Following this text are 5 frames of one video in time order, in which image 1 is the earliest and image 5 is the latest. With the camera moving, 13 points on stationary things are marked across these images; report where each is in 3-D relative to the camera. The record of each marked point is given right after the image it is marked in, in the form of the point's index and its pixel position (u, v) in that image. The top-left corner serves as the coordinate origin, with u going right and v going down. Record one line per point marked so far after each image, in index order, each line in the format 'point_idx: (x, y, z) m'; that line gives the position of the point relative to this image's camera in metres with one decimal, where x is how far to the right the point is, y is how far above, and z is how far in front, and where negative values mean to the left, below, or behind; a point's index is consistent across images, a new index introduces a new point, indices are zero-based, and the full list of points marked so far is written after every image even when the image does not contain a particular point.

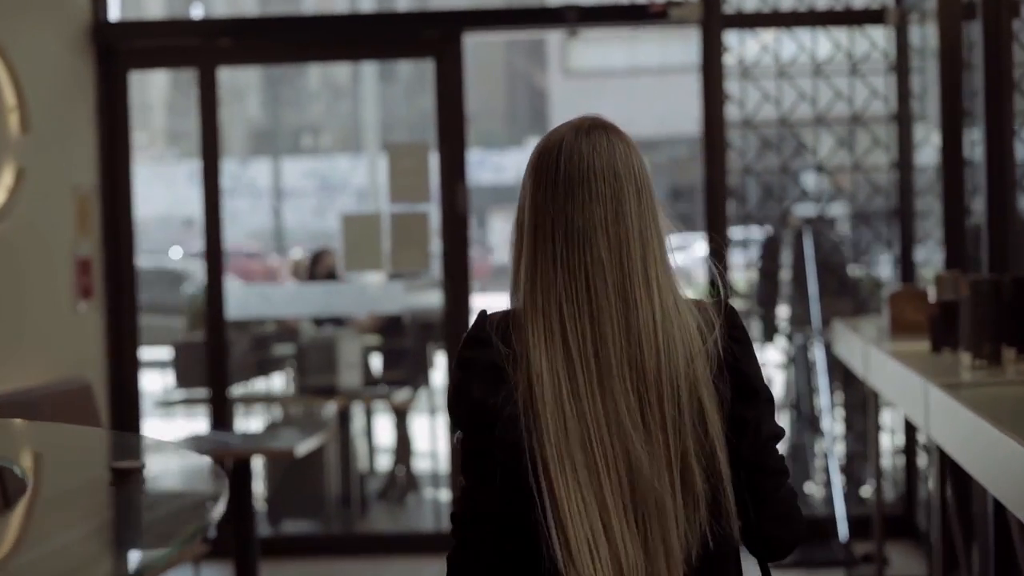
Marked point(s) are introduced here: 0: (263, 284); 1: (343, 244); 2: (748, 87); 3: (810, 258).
0: (-1.1, 0.0, +4.9) m
1: (-0.7, +0.2, +4.8) m
2: (+1.0, +0.8, +4.6) m
3: (+1.2, +0.1, +4.6) m
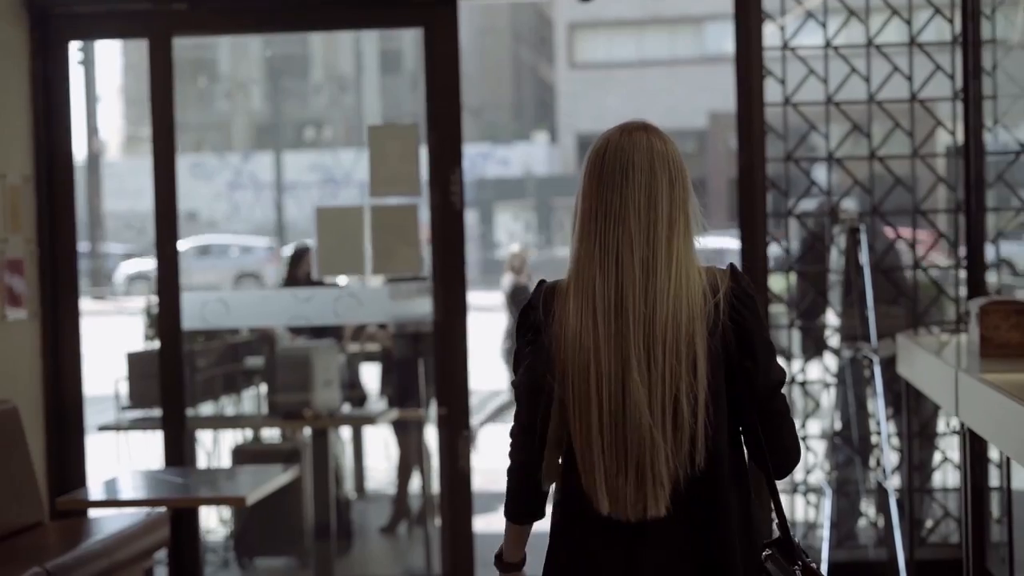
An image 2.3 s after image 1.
0: (-1.1, 0.0, +4.3) m
1: (-0.7, +0.2, +4.2) m
2: (+1.0, +0.8, +3.9) m
3: (+1.3, +0.1, +3.9) m
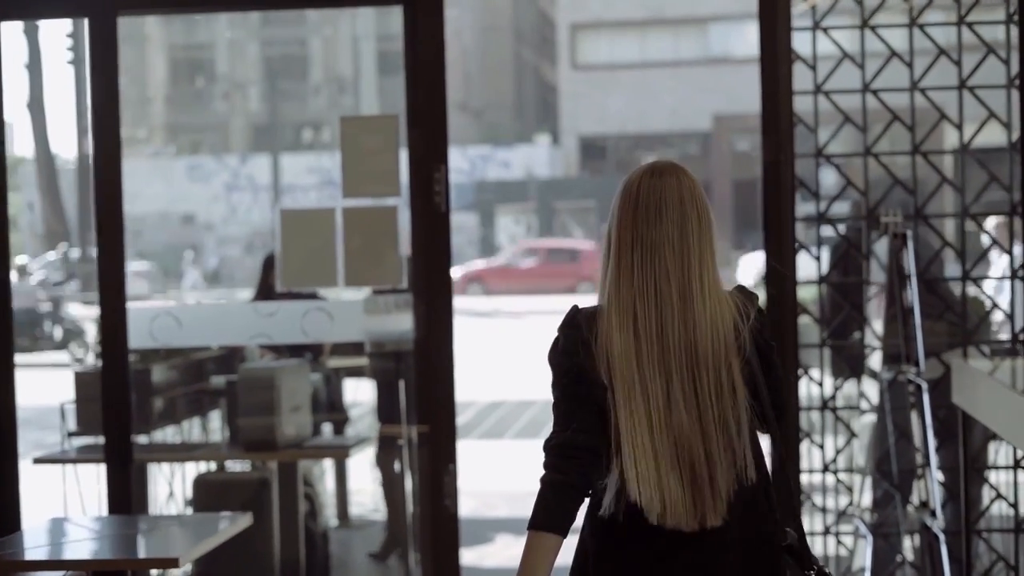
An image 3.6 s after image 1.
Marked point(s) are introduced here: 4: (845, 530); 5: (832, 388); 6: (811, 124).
0: (-1.1, 0.0, +3.8) m
1: (-0.7, +0.1, +3.7) m
2: (+1.0, +0.8, +3.5) m
3: (+1.2, 0.0, +3.5) m
4: (+1.0, -0.8, +3.5) m
5: (+1.0, -0.3, +3.5) m
6: (+0.9, +0.5, +3.5) m
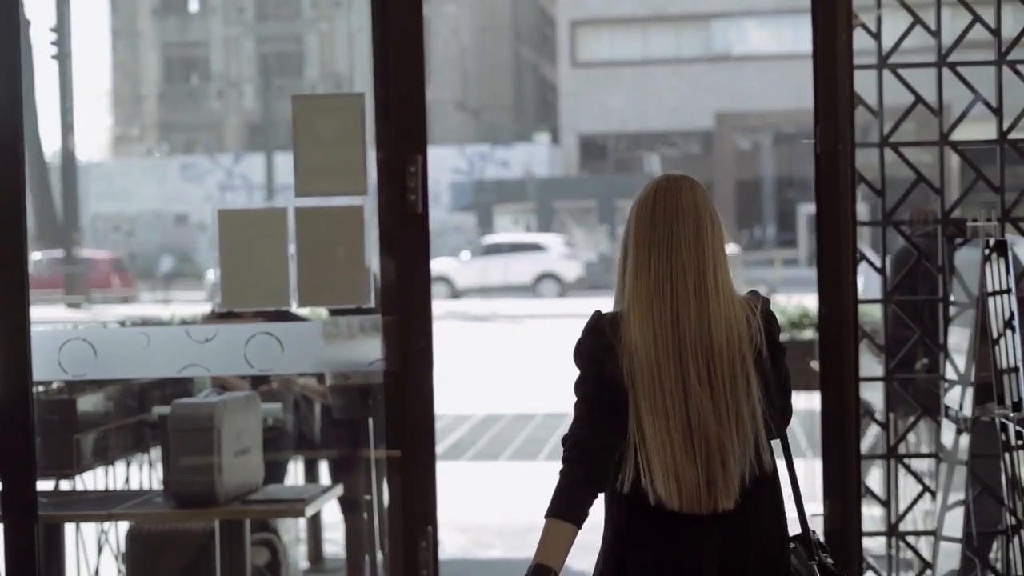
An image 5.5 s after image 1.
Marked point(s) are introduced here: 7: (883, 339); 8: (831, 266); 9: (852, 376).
0: (-1.1, -0.1, +3.1) m
1: (-0.8, +0.1, +3.1) m
2: (+0.9, +0.7, +2.8) m
3: (+1.2, 0.0, +2.8) m
4: (+1.0, -0.8, +2.8) m
5: (+1.0, -0.4, +2.9) m
6: (+0.9, +0.5, +2.8) m
7: (+1.0, -0.1, +2.9) m
8: (+0.8, +0.1, +2.9) m
9: (+0.9, -0.2, +2.9) m
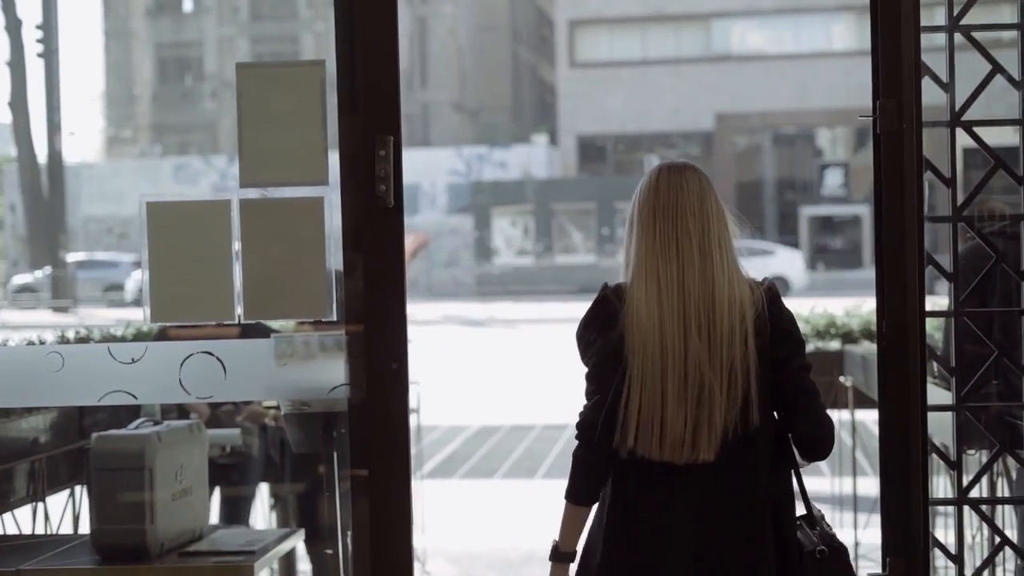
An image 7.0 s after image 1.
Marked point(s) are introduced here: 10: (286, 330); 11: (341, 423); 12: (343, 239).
0: (-1.2, -0.1, +2.7) m
1: (-0.8, +0.1, +2.6) m
2: (+0.9, +0.7, +2.3) m
3: (+1.2, 0.0, +2.3) m
4: (+1.0, -0.8, +2.4) m
5: (+1.0, -0.4, +2.4) m
6: (+0.9, +0.4, +2.4) m
7: (+1.0, -0.1, +2.4) m
8: (+0.8, +0.1, +2.4) m
9: (+0.9, -0.2, +2.4) m
10: (-0.5, -0.1, +2.6) m
11: (-0.4, -0.3, +2.6) m
12: (-0.3, +0.1, +2.5) m
